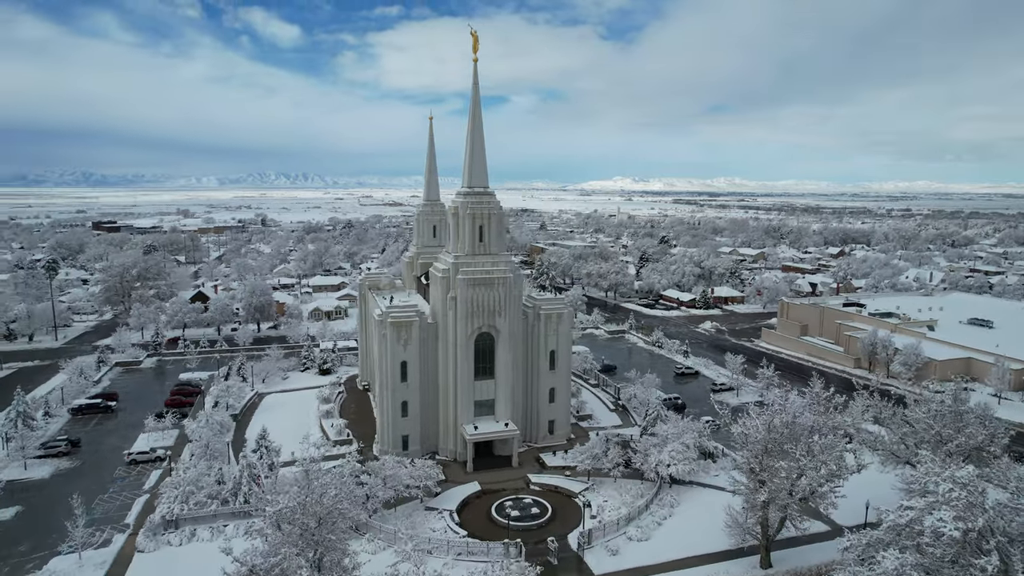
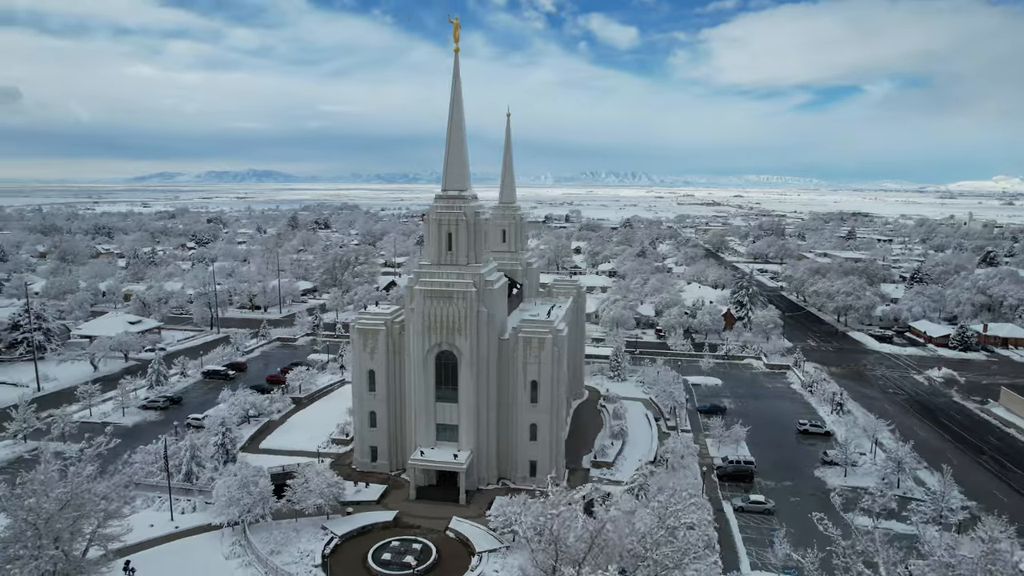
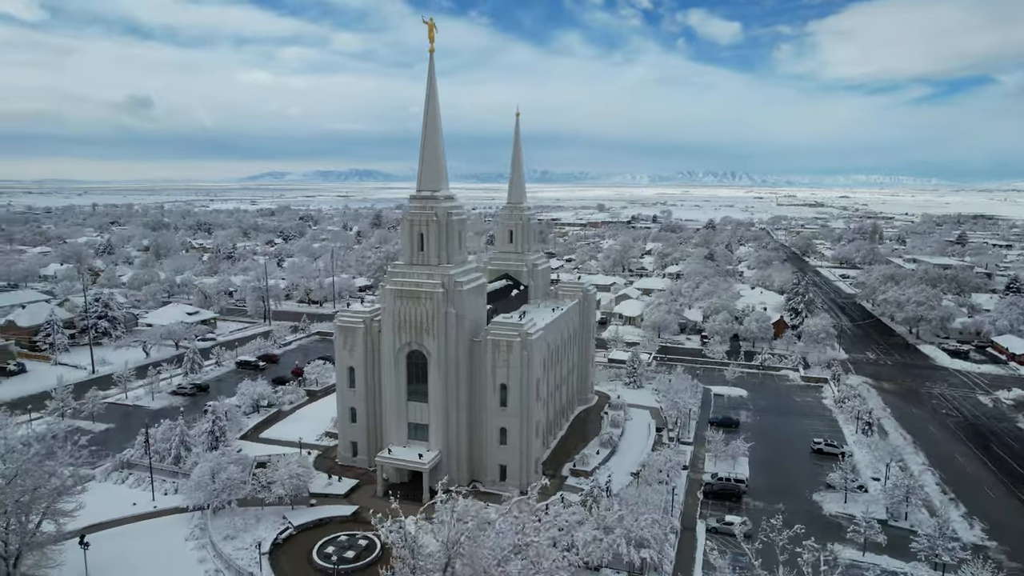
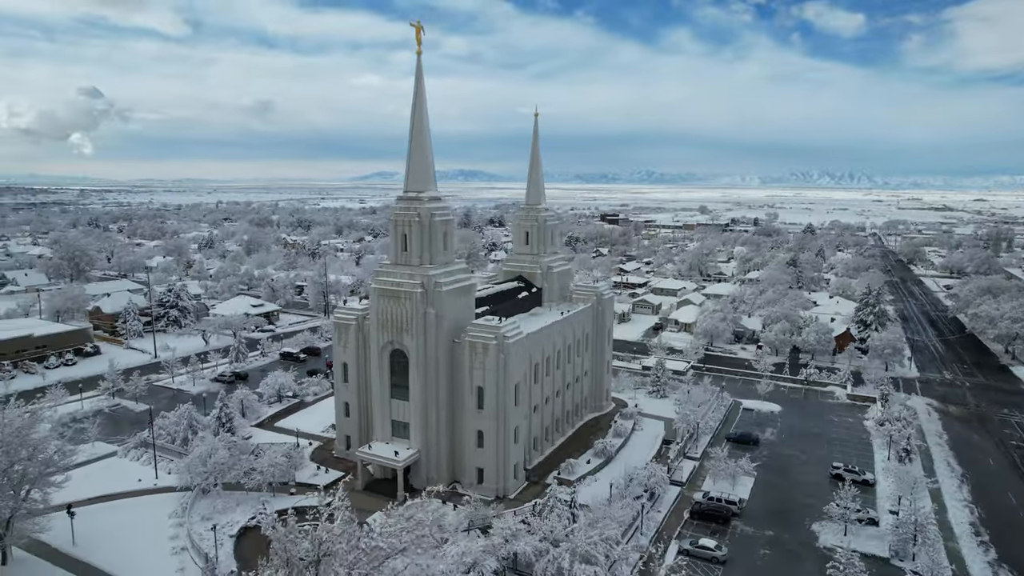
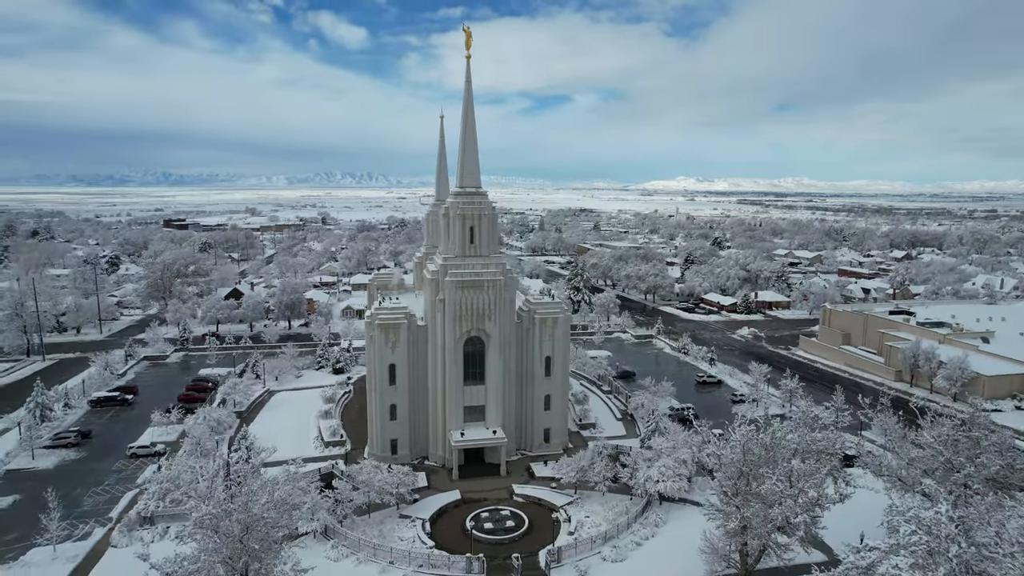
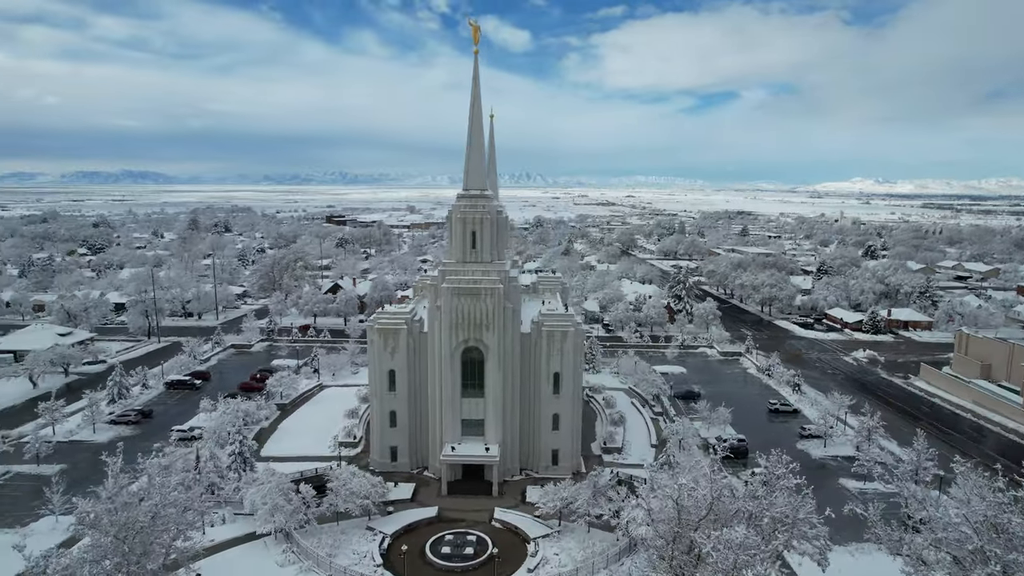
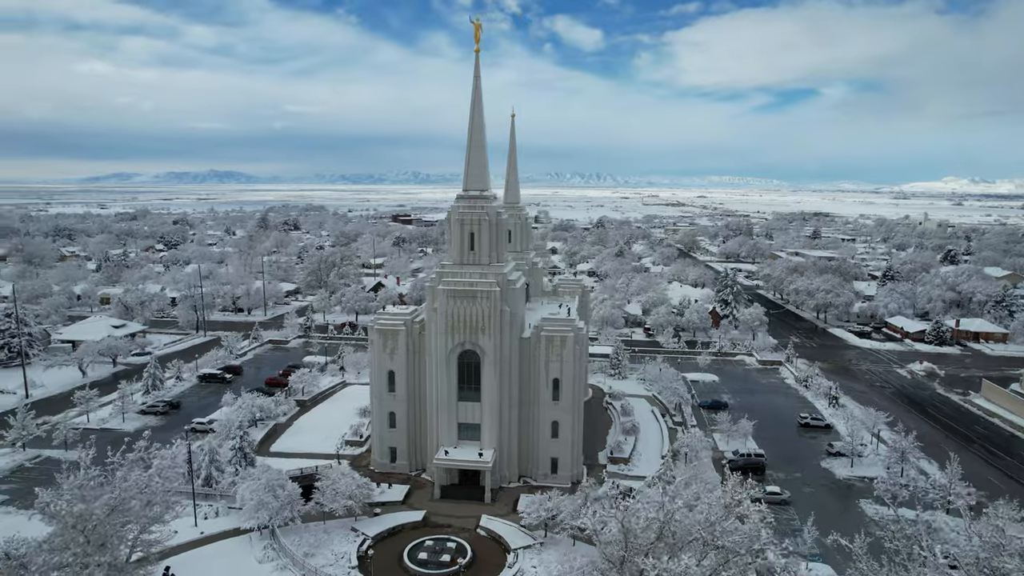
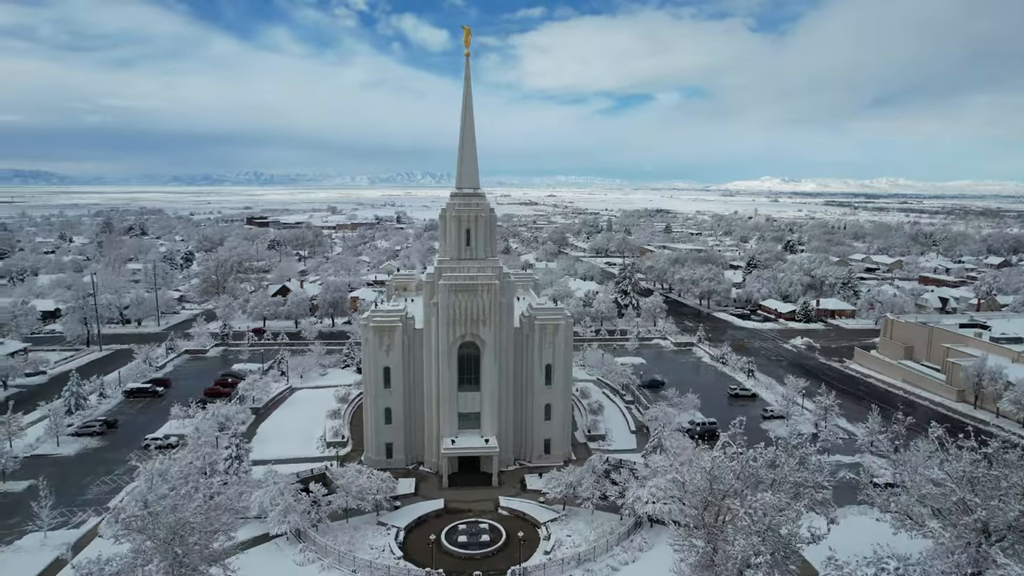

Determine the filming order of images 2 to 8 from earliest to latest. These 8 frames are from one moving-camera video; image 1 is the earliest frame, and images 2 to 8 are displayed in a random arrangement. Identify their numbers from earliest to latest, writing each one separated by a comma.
5, 8, 6, 7, 2, 3, 4
